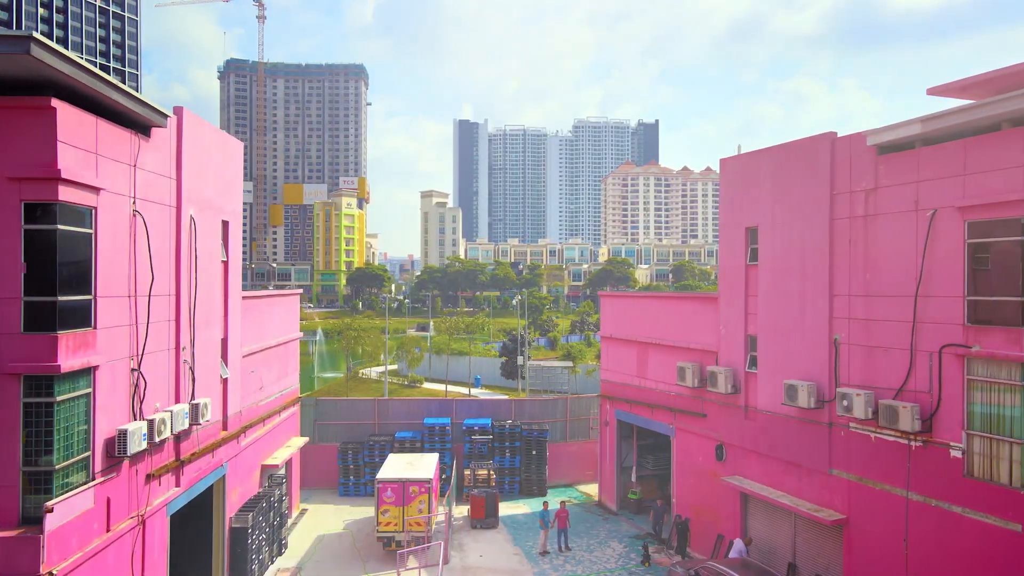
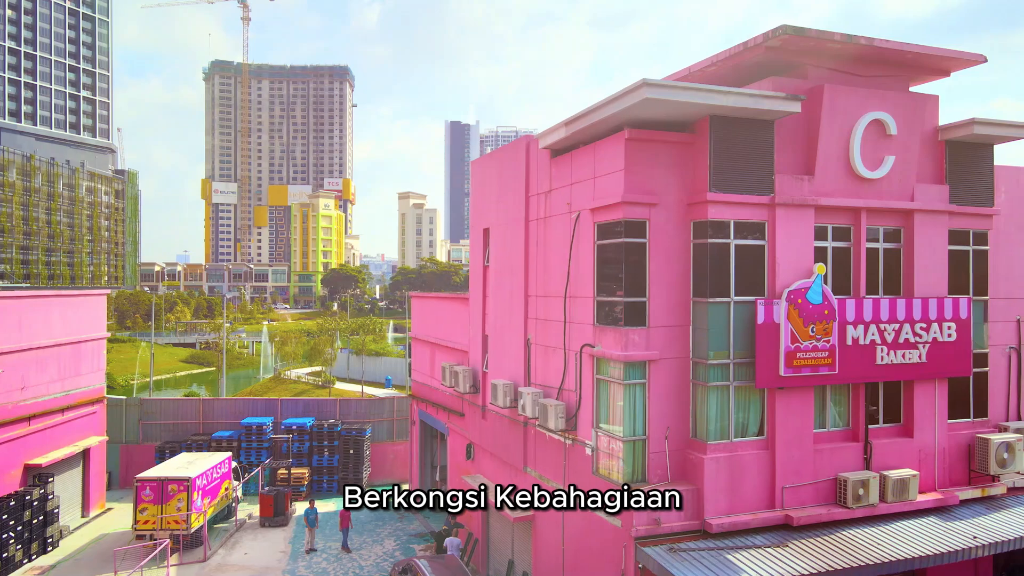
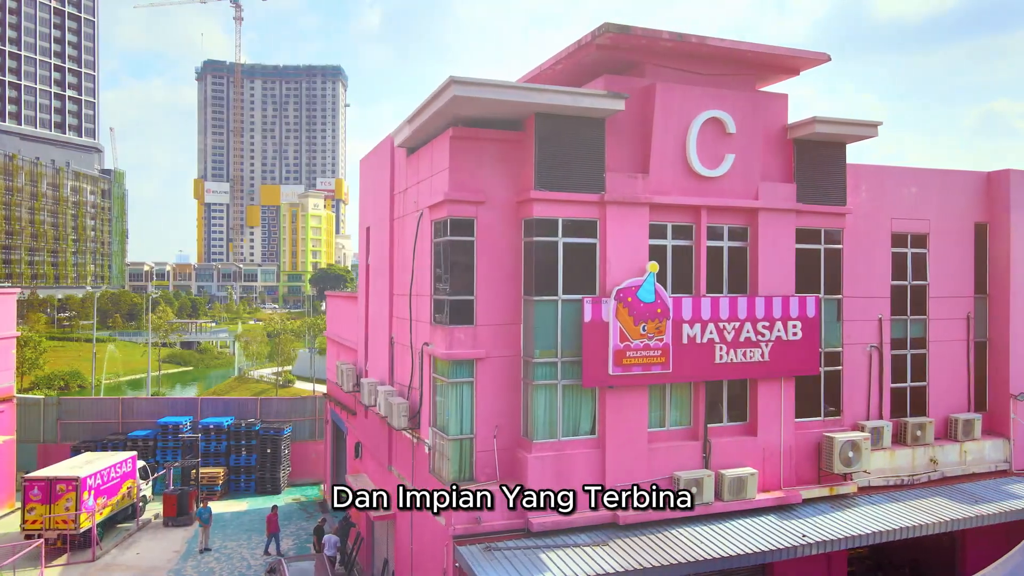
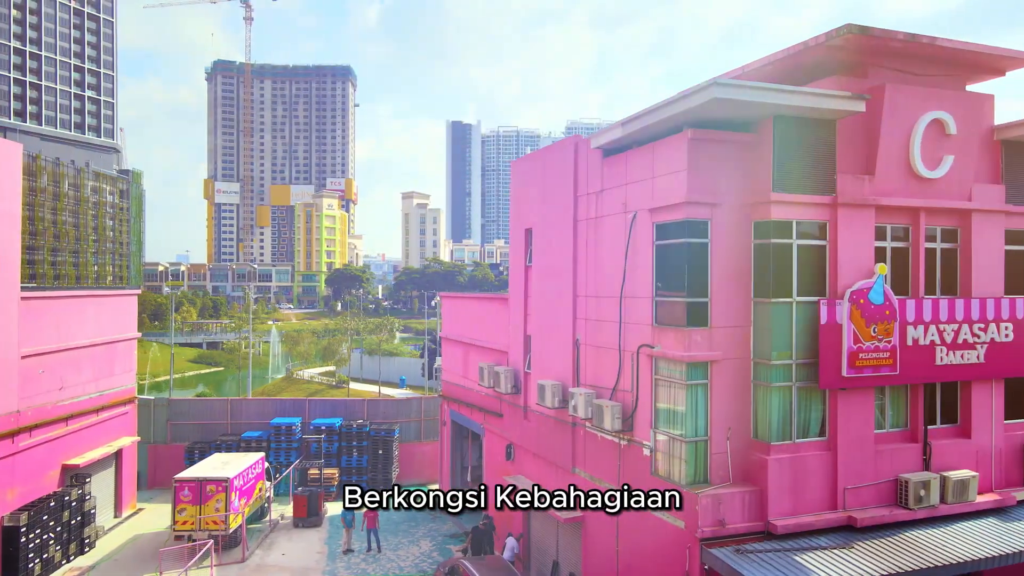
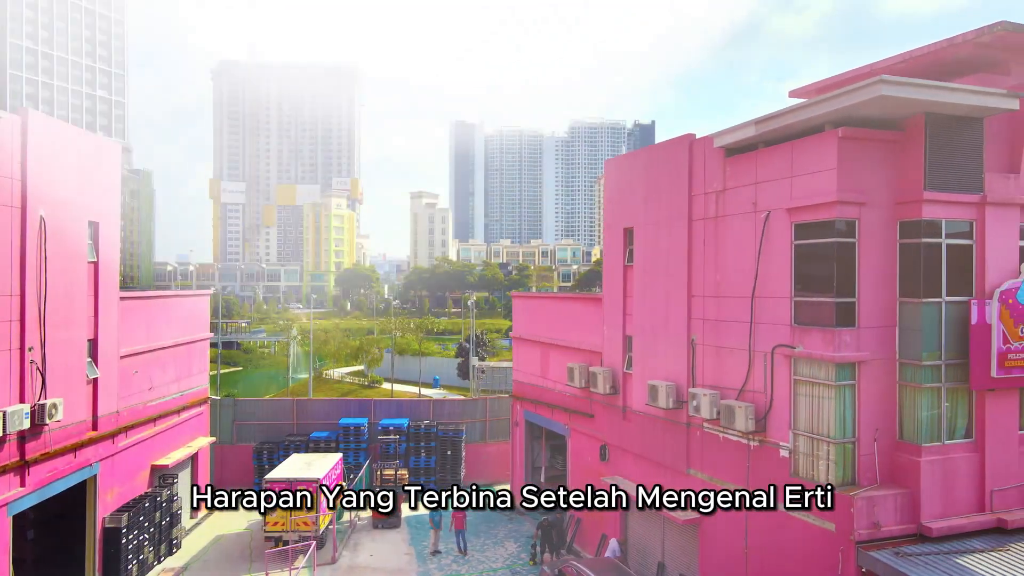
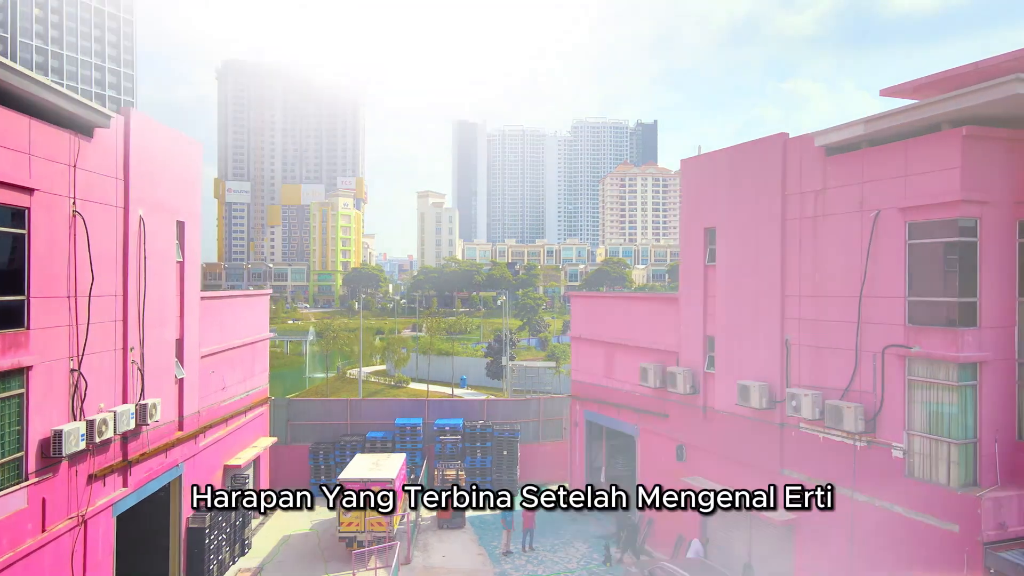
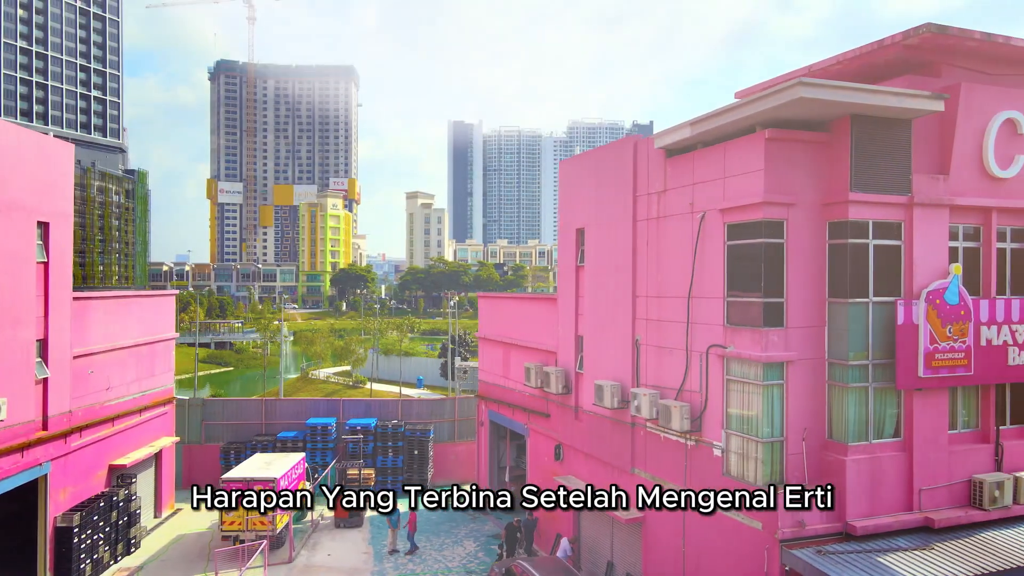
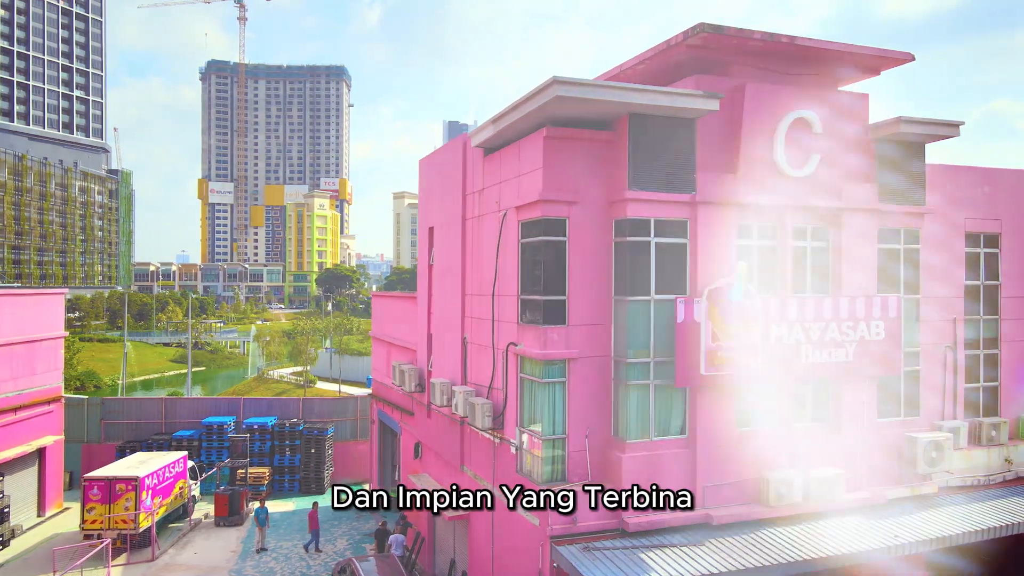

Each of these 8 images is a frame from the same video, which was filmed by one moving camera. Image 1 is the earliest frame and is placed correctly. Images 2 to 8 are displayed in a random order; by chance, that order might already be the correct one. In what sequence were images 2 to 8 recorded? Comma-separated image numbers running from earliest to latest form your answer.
6, 5, 7, 4, 2, 8, 3
